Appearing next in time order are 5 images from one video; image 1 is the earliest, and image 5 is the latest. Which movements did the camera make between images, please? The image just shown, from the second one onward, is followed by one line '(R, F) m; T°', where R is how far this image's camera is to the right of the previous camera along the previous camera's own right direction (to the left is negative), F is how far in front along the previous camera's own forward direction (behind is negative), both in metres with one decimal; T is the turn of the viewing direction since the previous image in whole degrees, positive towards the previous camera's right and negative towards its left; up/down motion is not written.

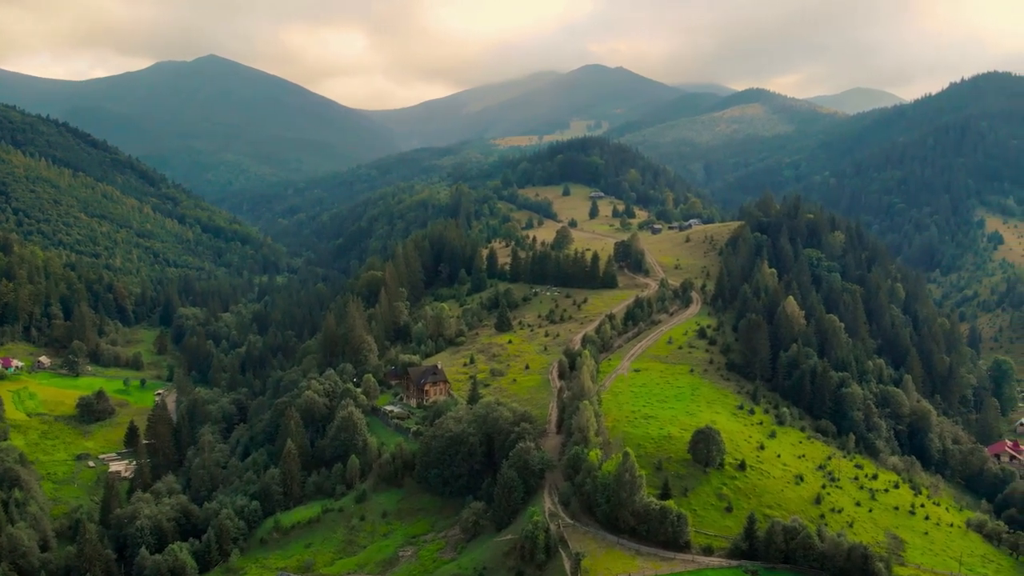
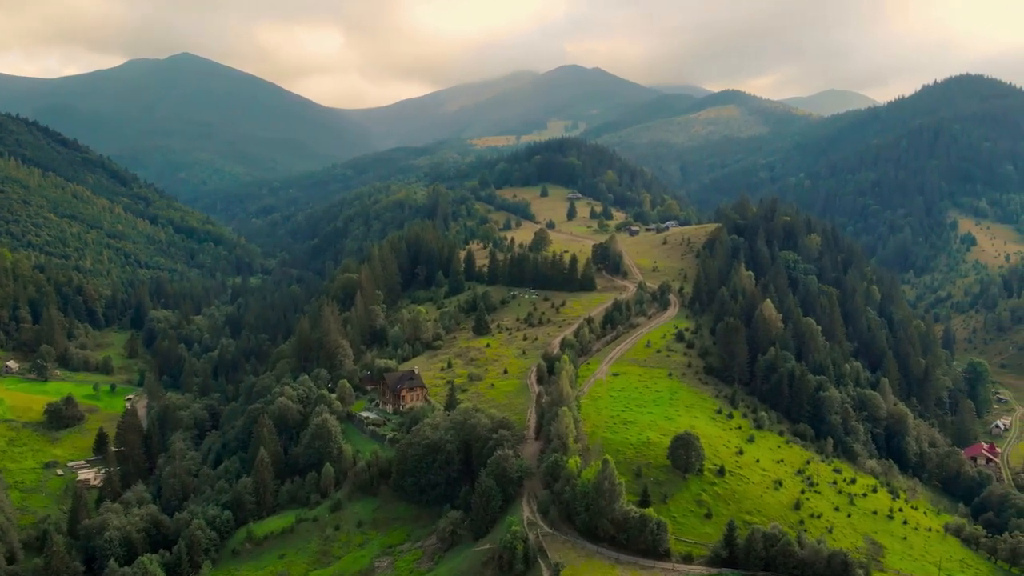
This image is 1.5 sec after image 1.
(+0.2, +1.2) m; +2°
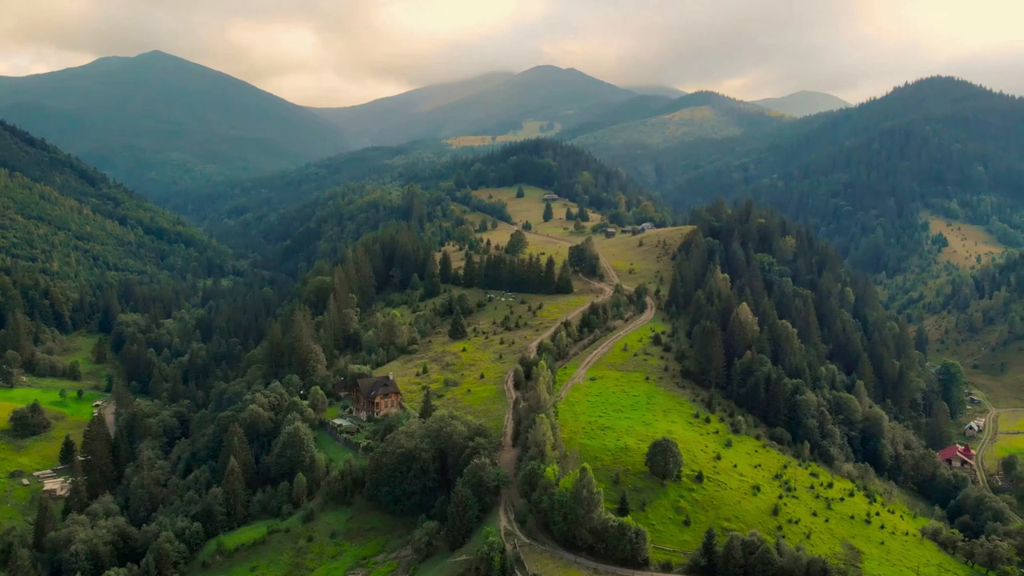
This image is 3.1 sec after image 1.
(+0.2, +1.3) m; +2°
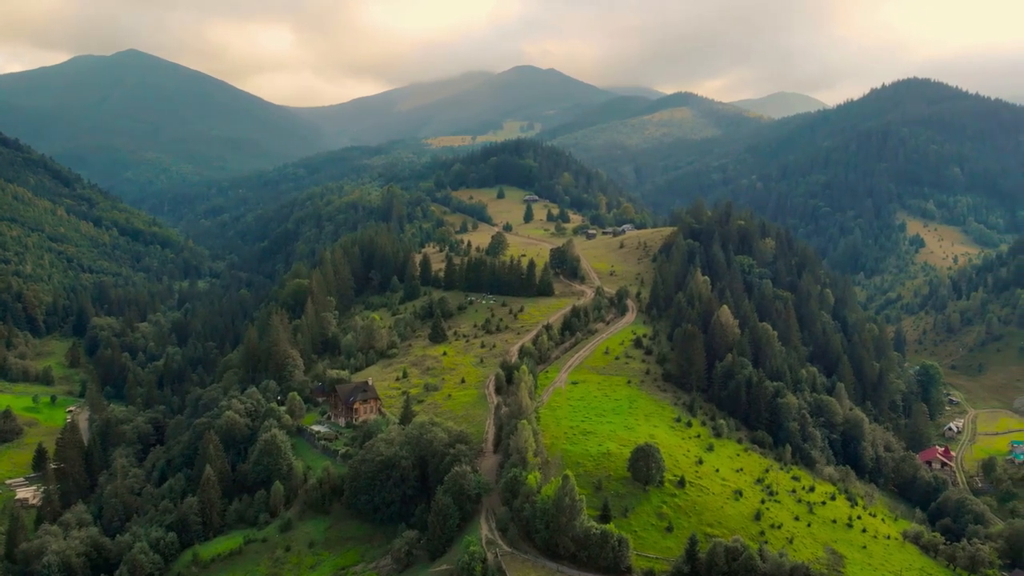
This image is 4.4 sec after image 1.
(+0.2, +1.0) m; +2°
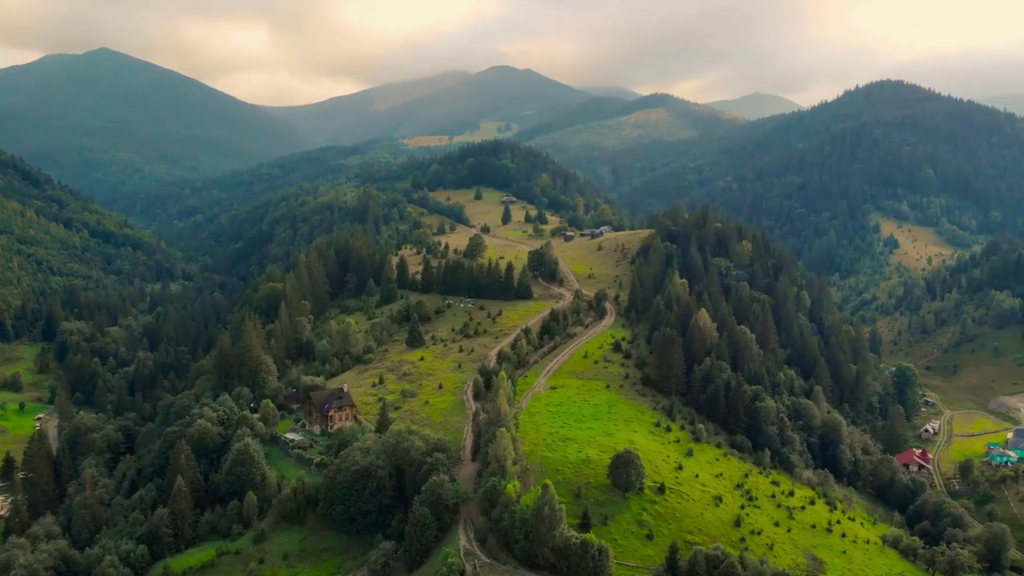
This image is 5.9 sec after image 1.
(+0.2, +1.1) m; +2°
